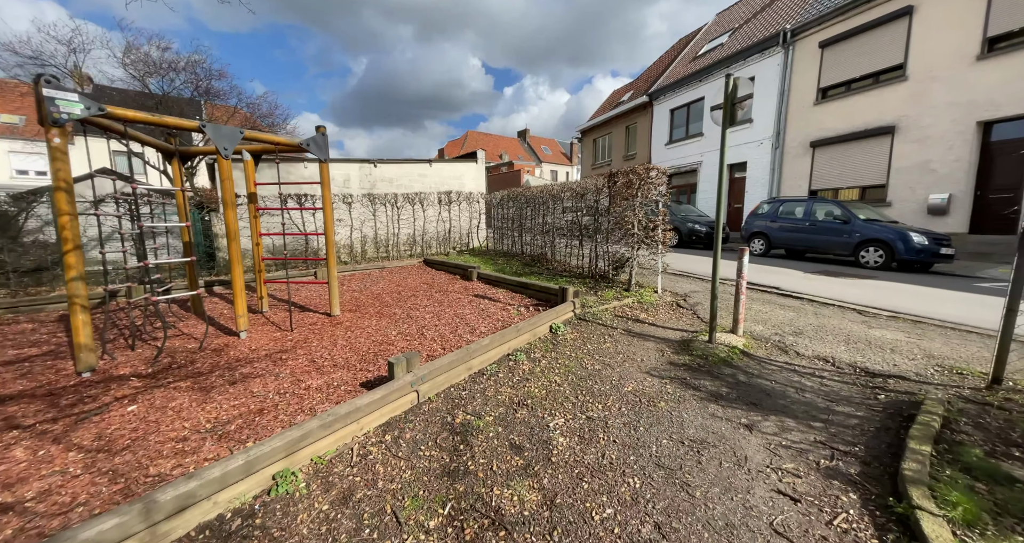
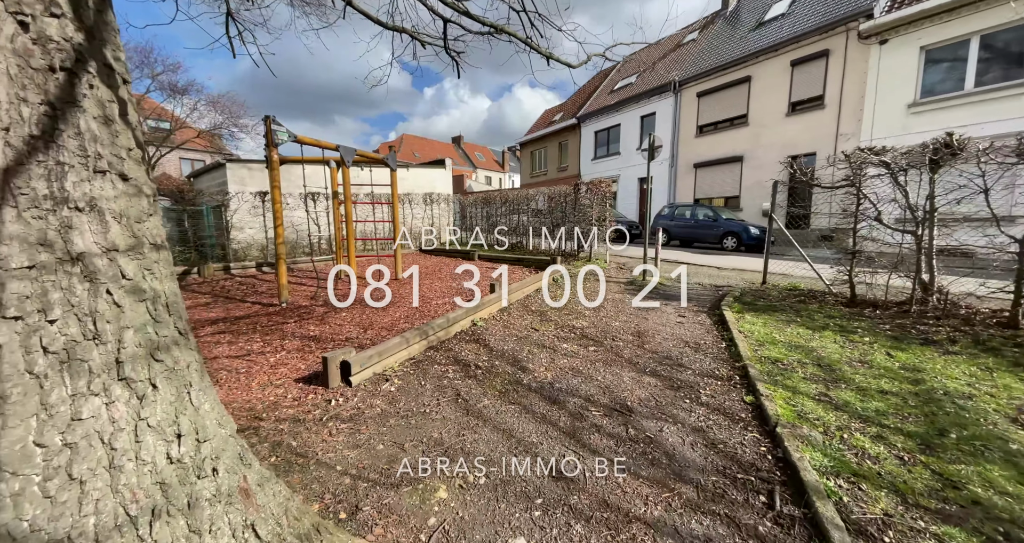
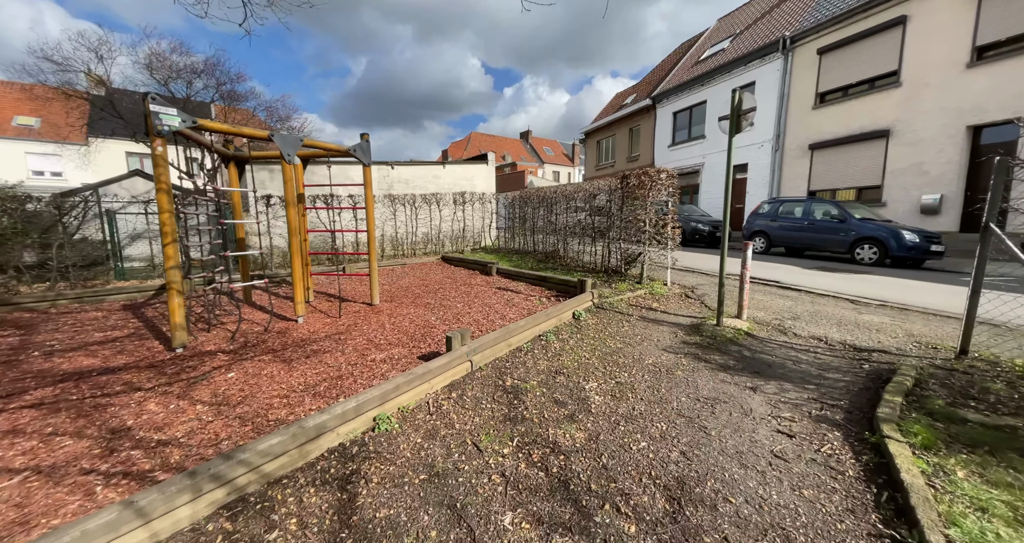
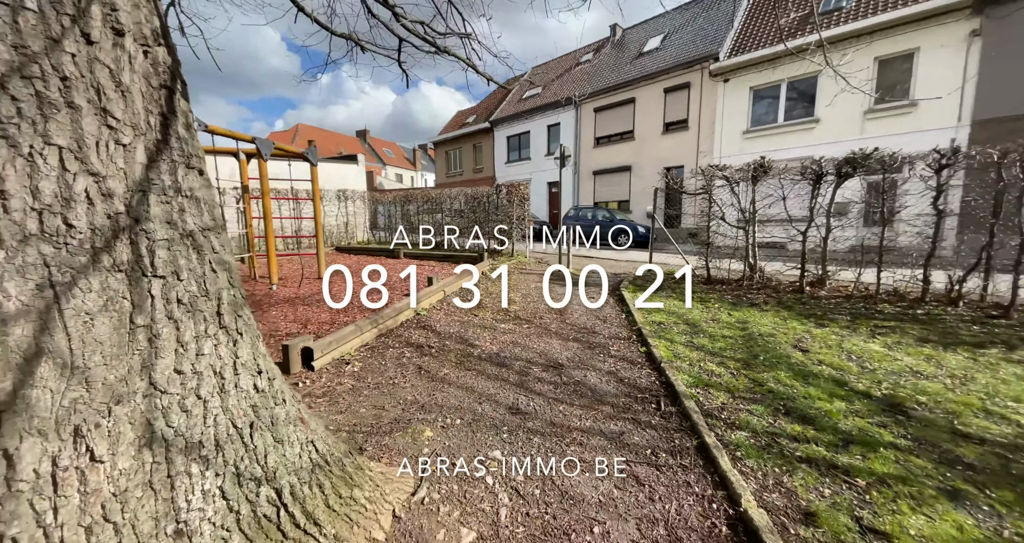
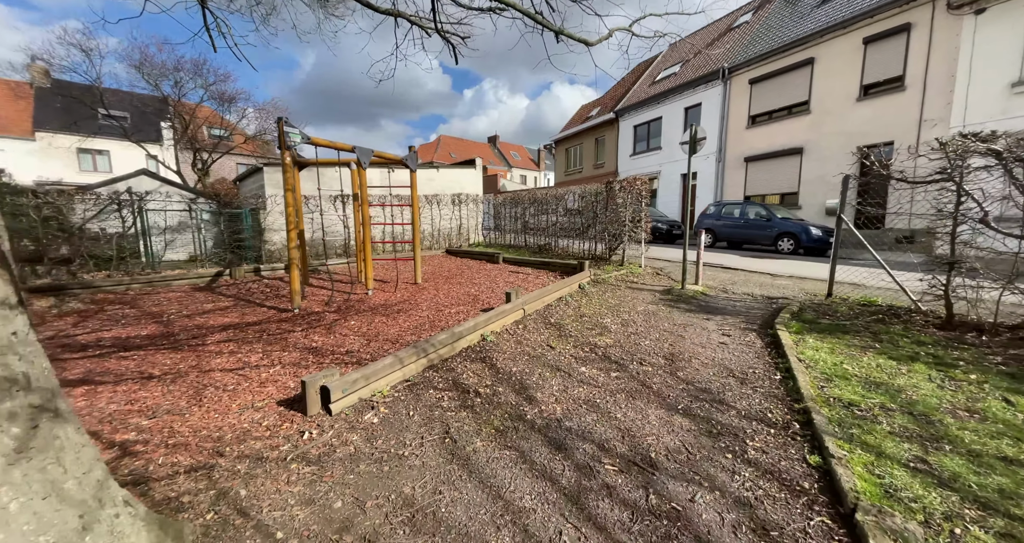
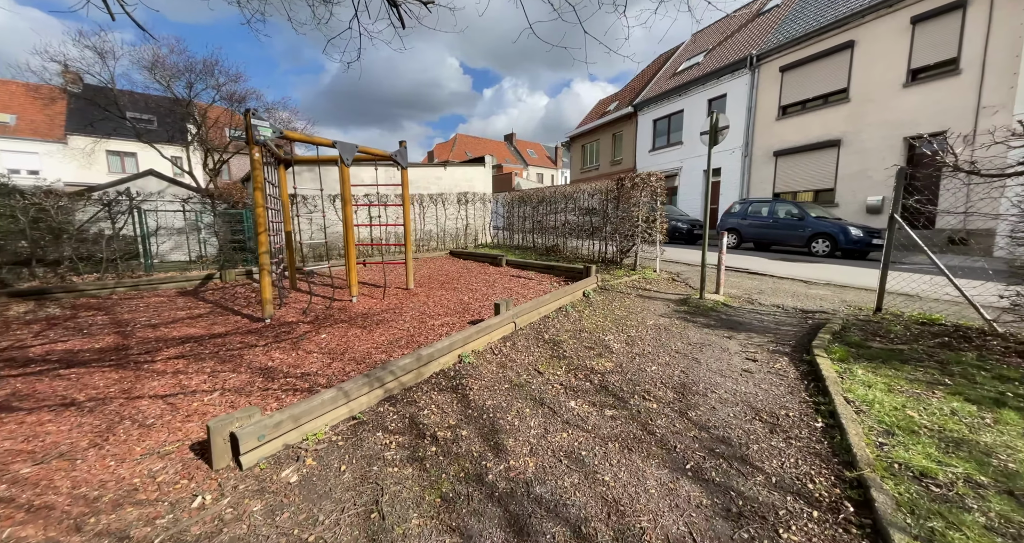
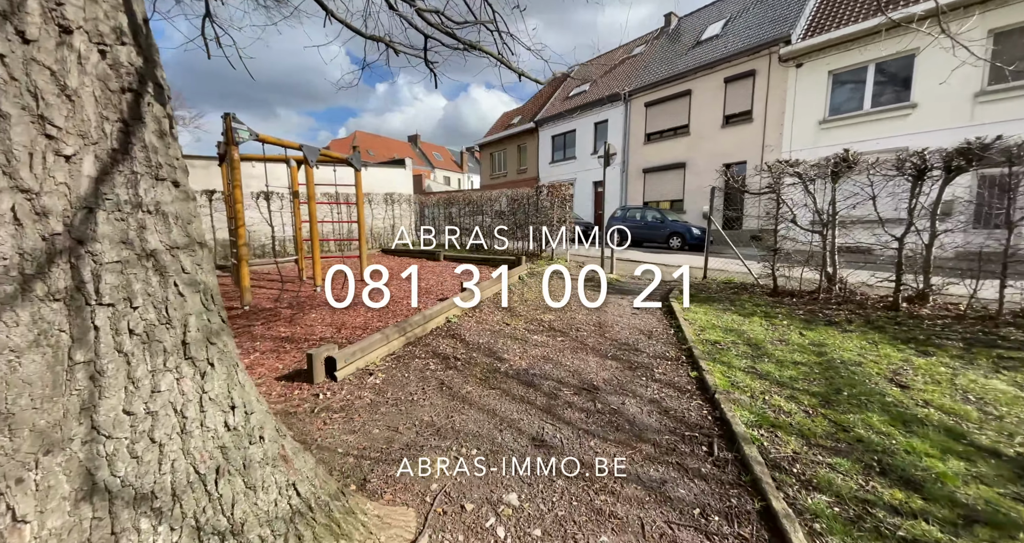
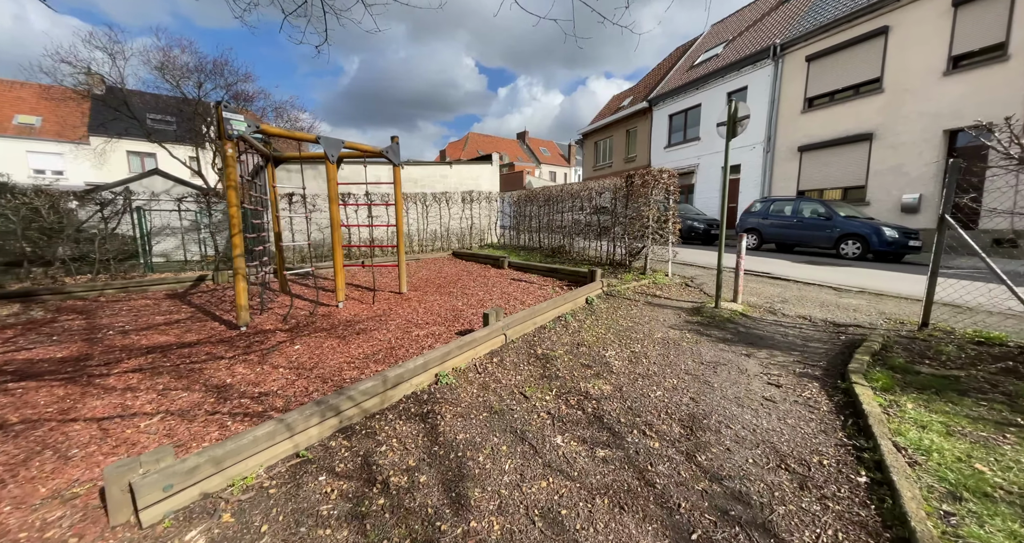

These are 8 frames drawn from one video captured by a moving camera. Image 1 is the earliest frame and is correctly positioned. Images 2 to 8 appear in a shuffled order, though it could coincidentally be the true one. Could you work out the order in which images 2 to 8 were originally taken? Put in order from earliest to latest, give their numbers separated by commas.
3, 8, 6, 5, 2, 7, 4
